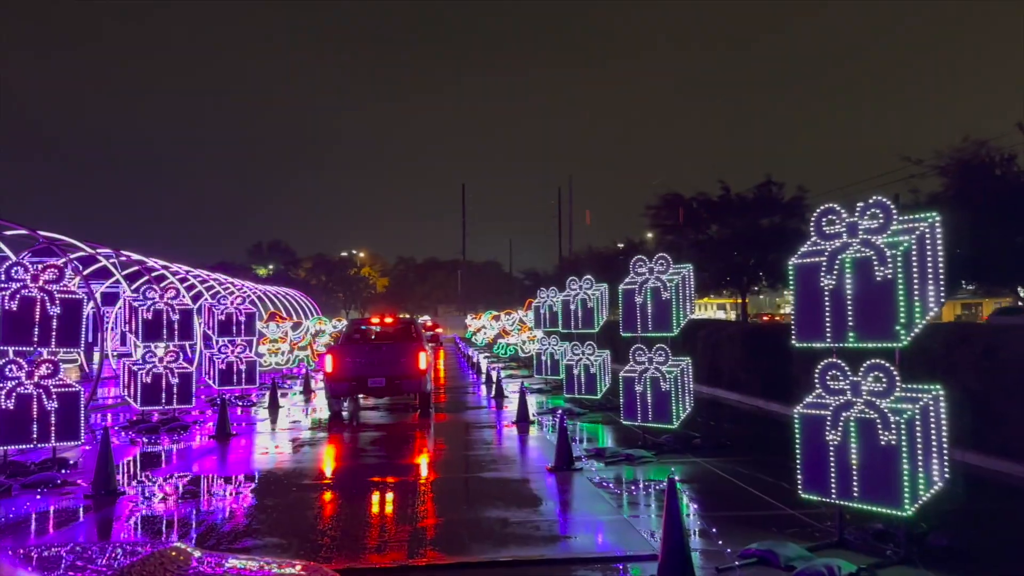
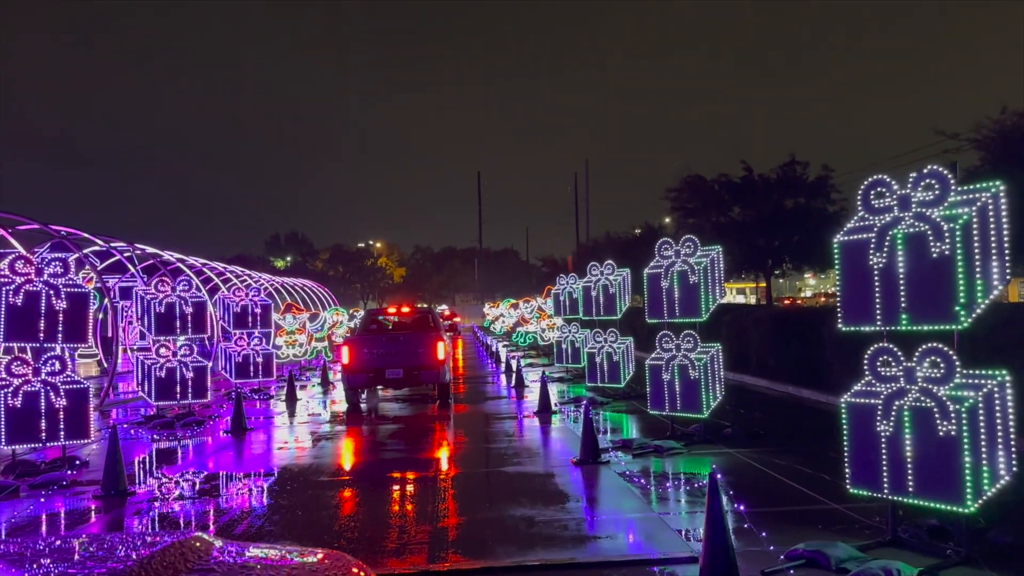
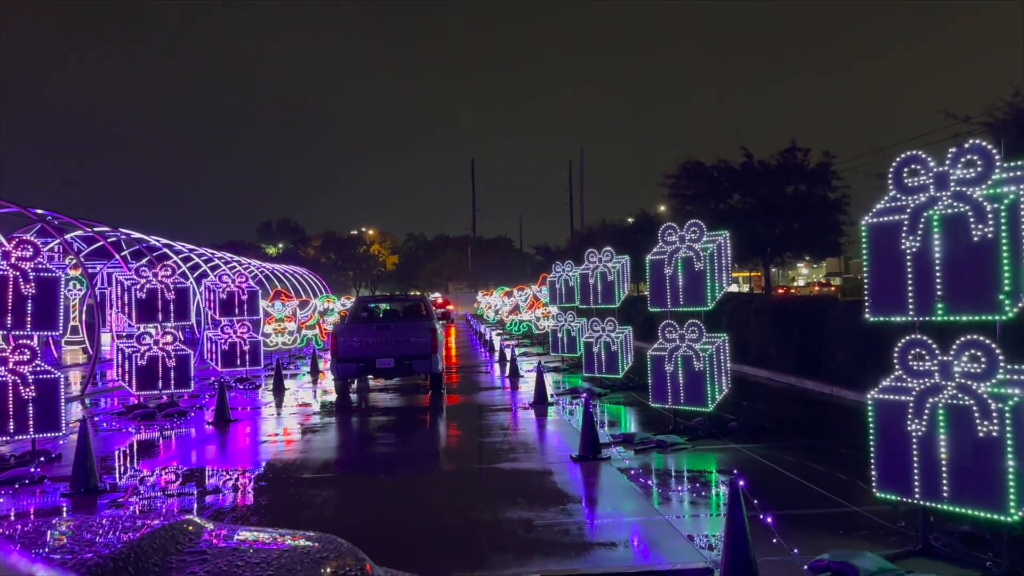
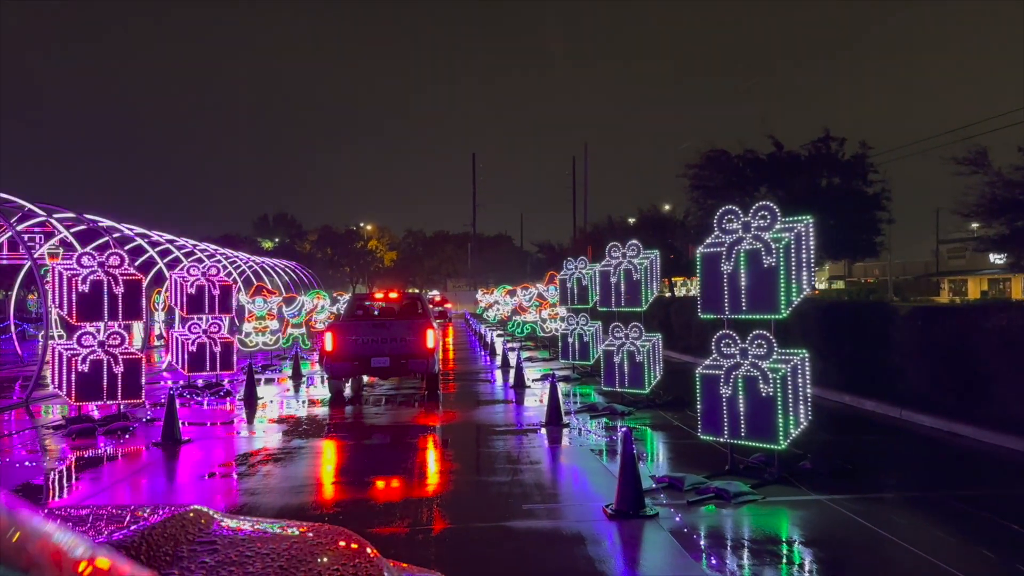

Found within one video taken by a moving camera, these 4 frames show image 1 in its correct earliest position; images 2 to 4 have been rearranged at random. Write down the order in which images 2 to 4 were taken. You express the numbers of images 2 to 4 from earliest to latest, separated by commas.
2, 3, 4
